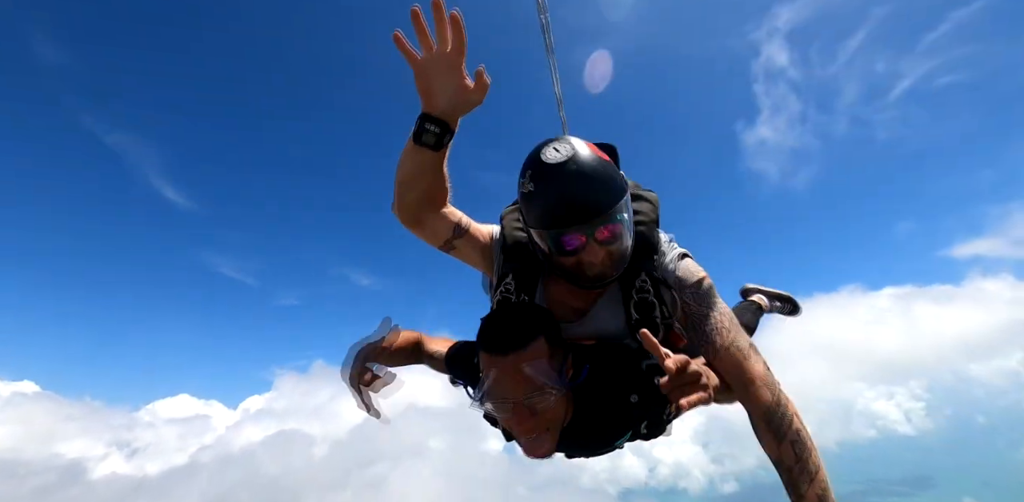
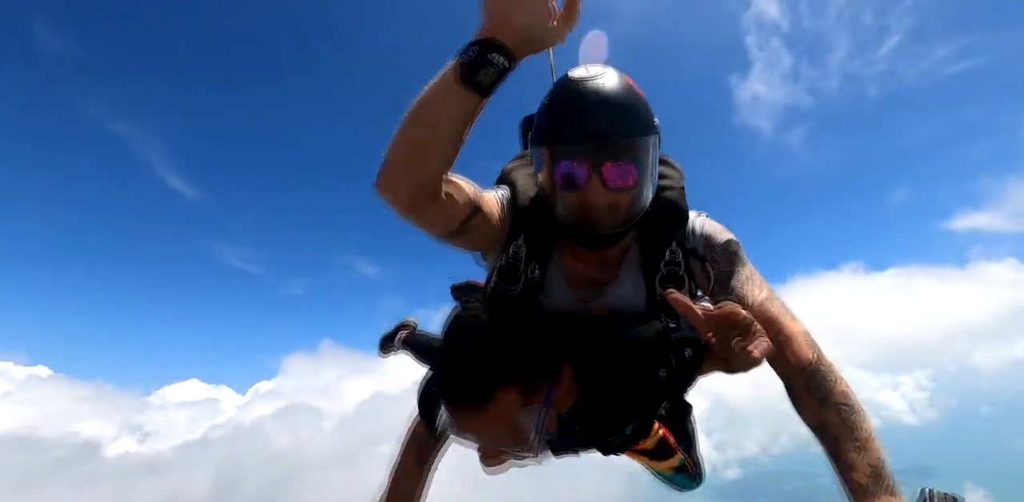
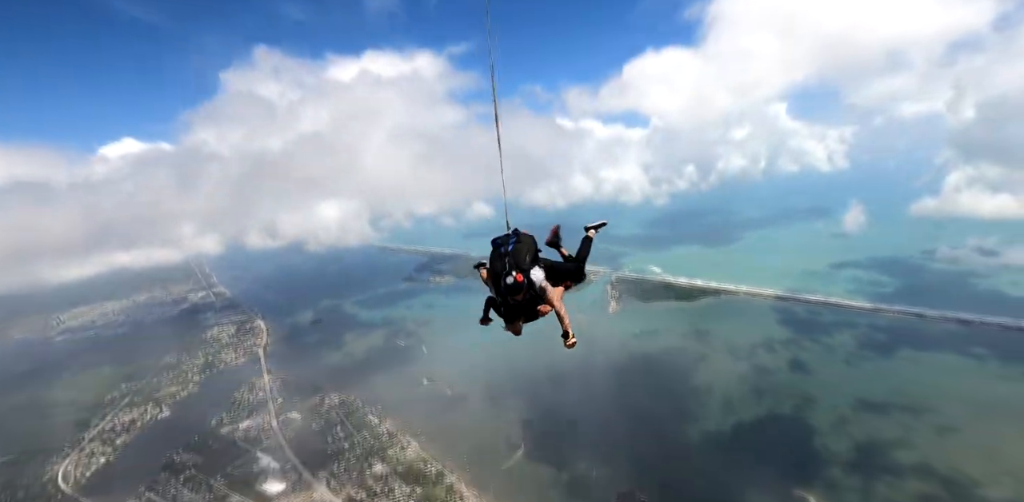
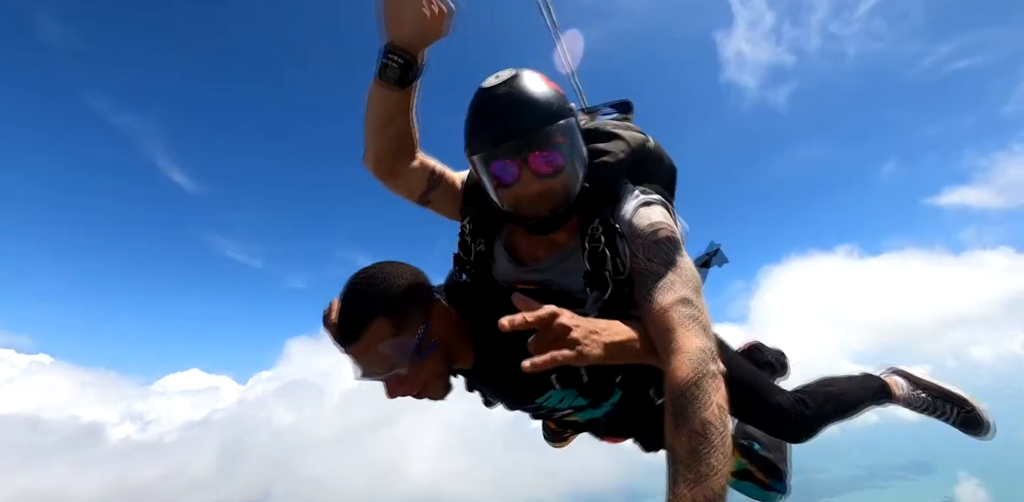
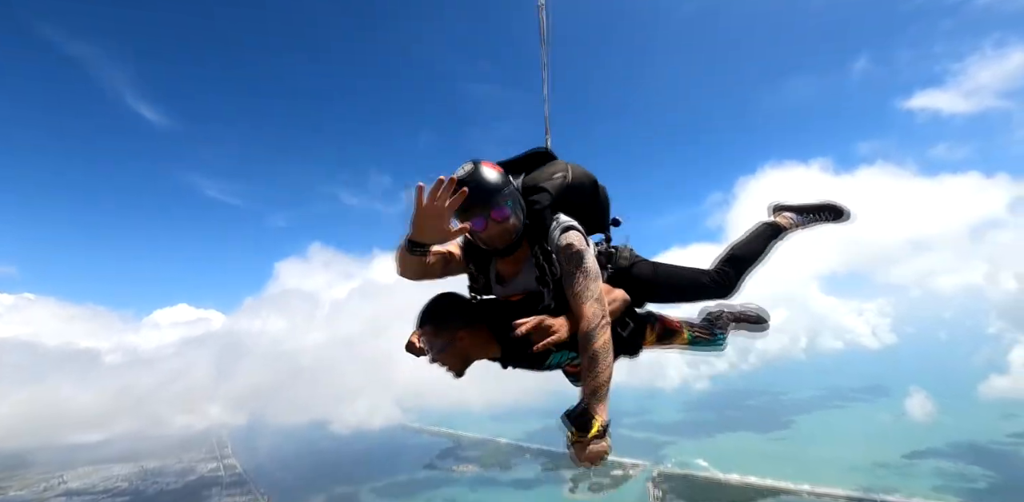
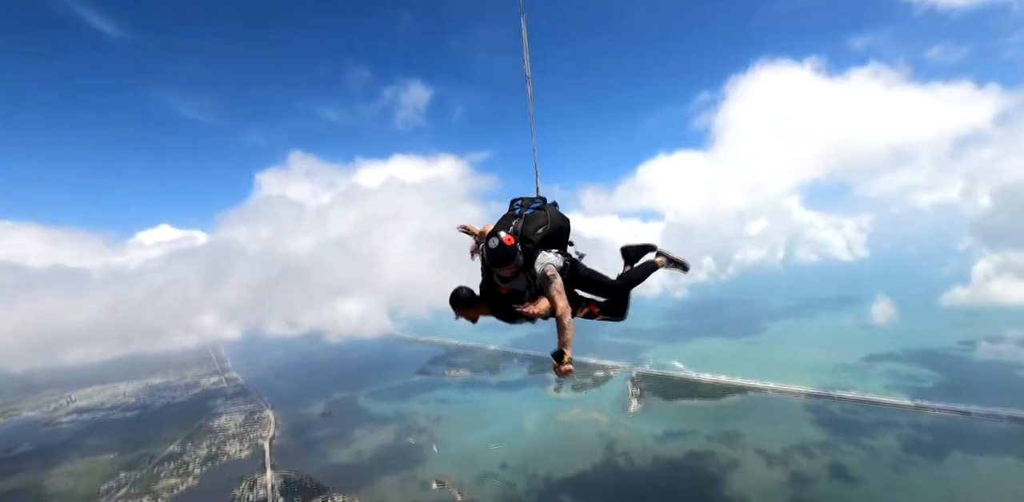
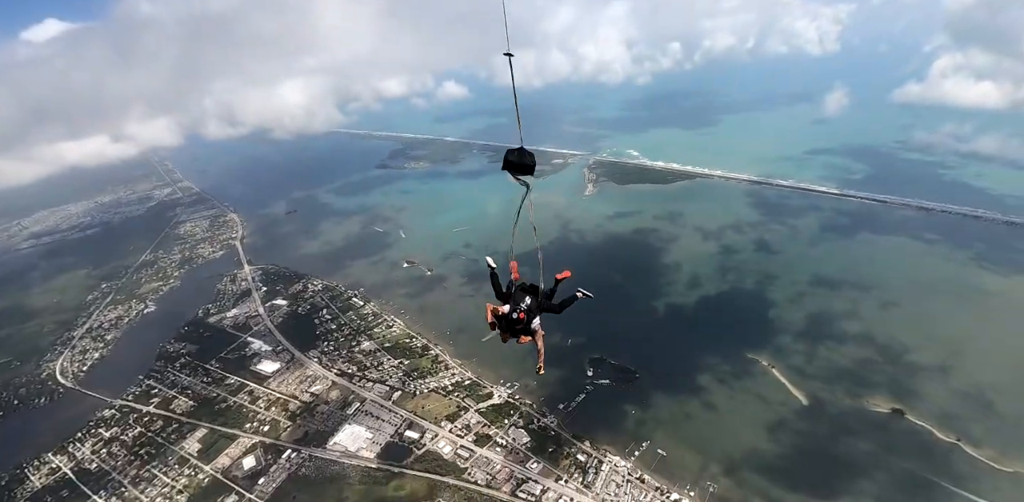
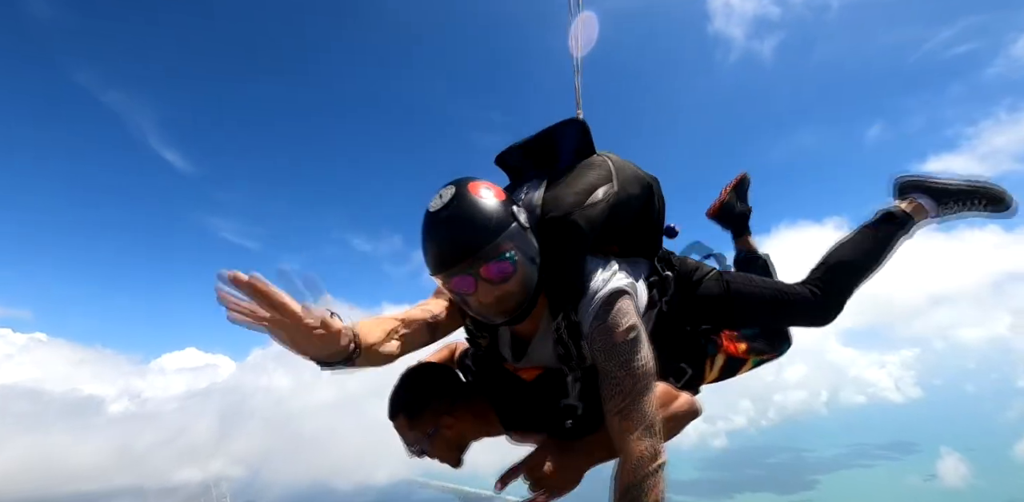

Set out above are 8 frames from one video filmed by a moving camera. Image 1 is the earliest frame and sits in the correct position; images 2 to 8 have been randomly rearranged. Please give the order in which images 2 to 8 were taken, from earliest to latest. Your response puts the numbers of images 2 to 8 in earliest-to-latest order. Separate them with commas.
2, 4, 8, 5, 6, 3, 7
